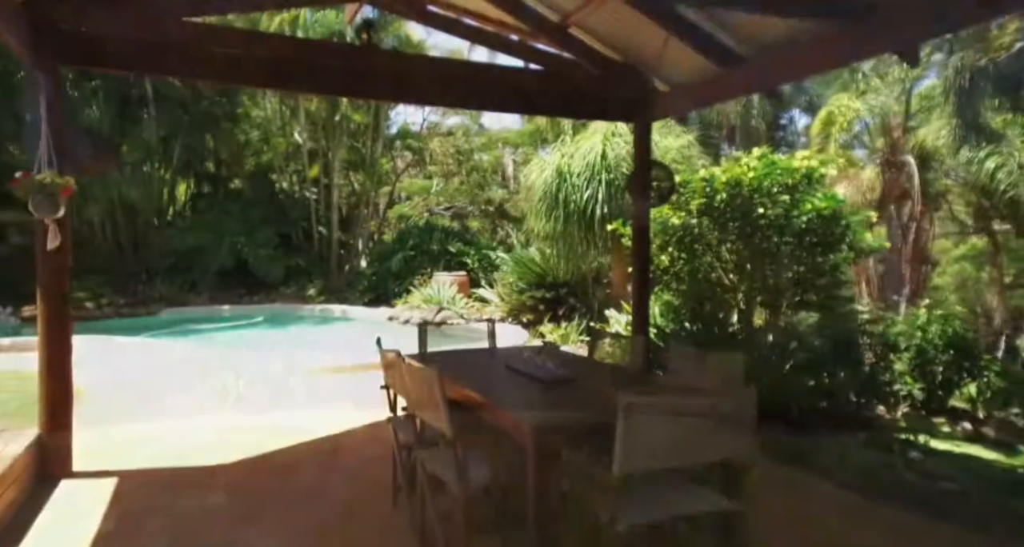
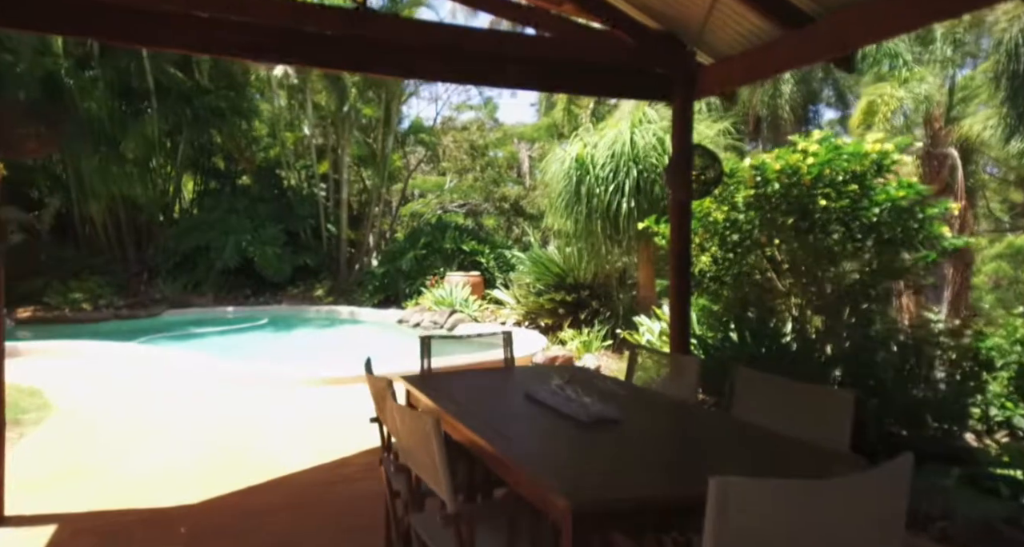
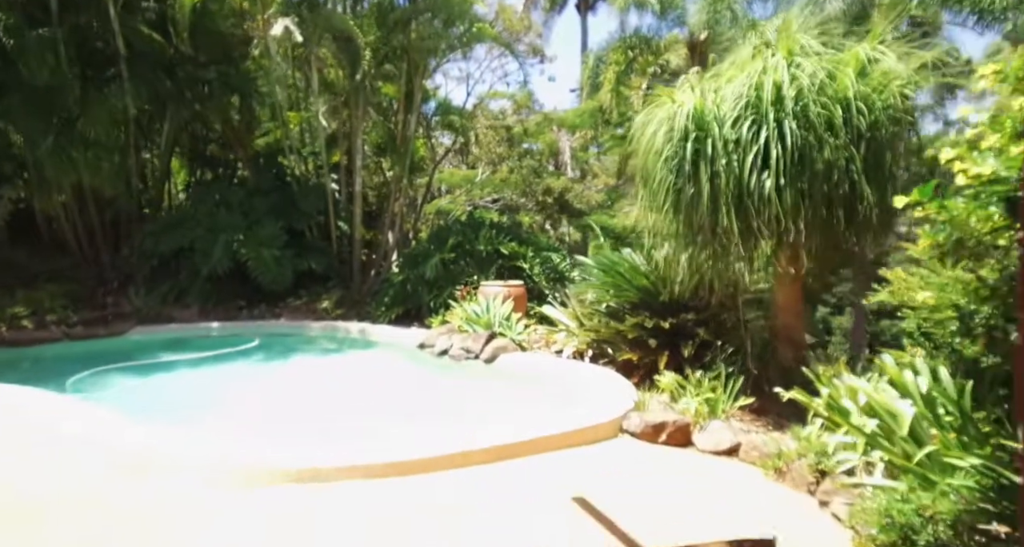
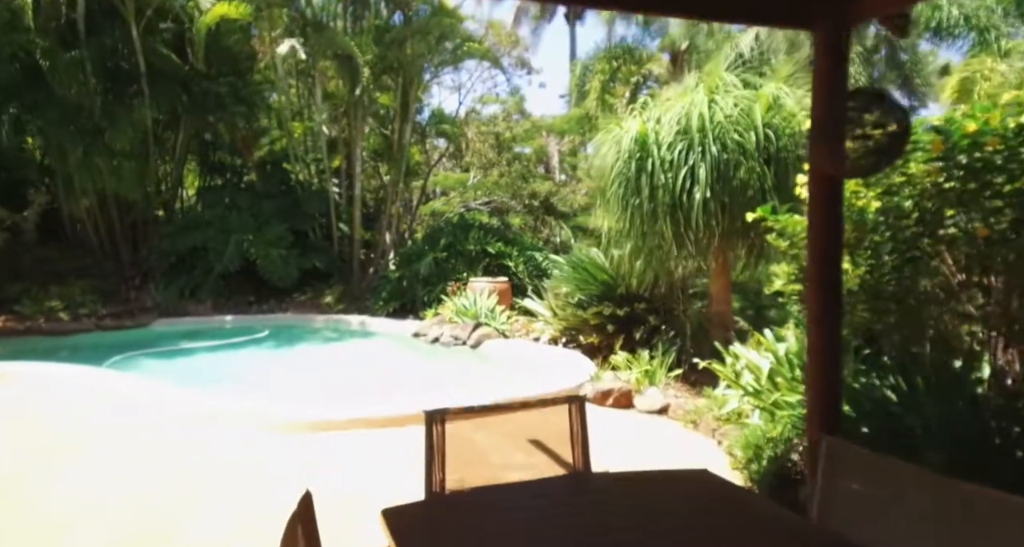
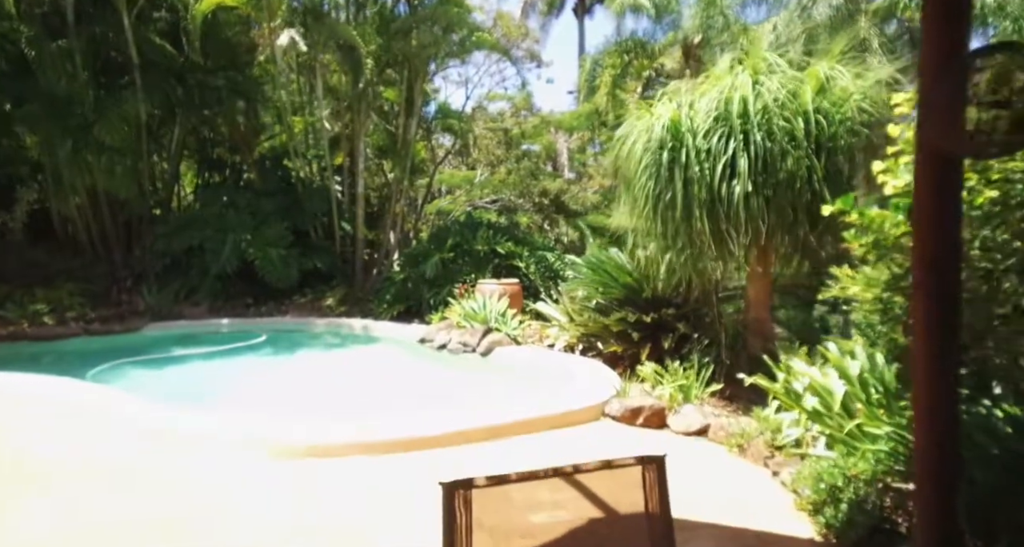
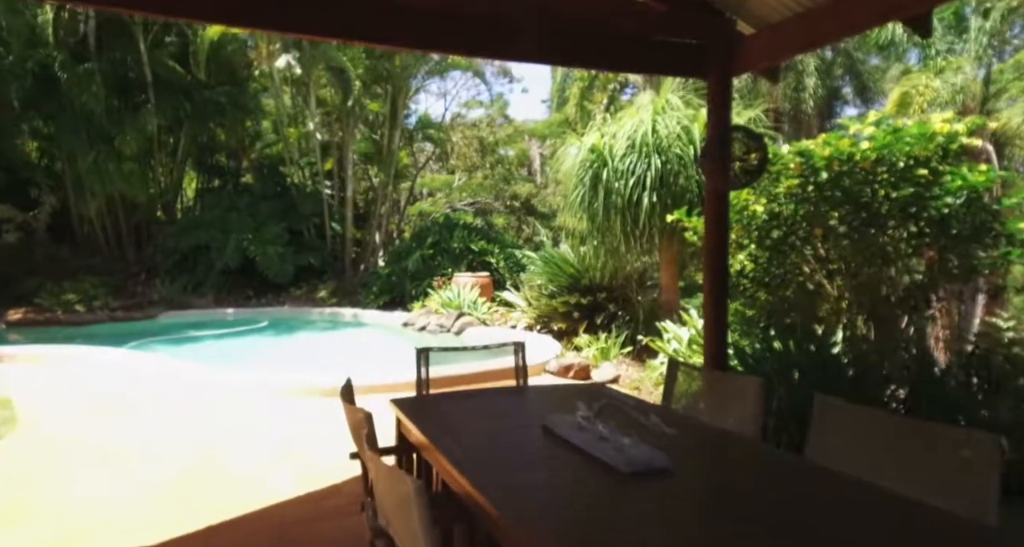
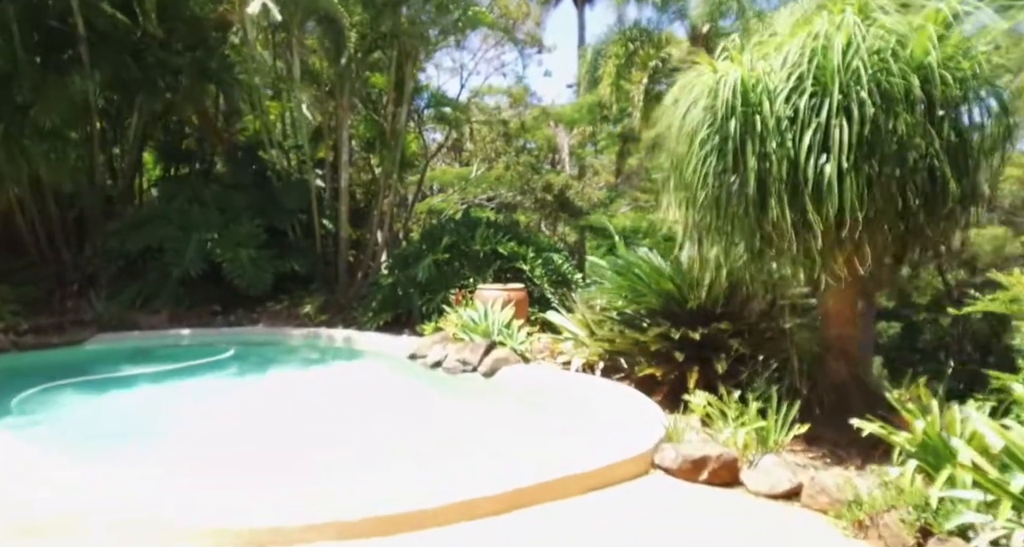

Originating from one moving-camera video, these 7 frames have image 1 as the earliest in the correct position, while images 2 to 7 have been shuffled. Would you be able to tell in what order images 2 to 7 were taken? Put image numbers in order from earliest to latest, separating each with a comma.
2, 6, 4, 5, 3, 7
